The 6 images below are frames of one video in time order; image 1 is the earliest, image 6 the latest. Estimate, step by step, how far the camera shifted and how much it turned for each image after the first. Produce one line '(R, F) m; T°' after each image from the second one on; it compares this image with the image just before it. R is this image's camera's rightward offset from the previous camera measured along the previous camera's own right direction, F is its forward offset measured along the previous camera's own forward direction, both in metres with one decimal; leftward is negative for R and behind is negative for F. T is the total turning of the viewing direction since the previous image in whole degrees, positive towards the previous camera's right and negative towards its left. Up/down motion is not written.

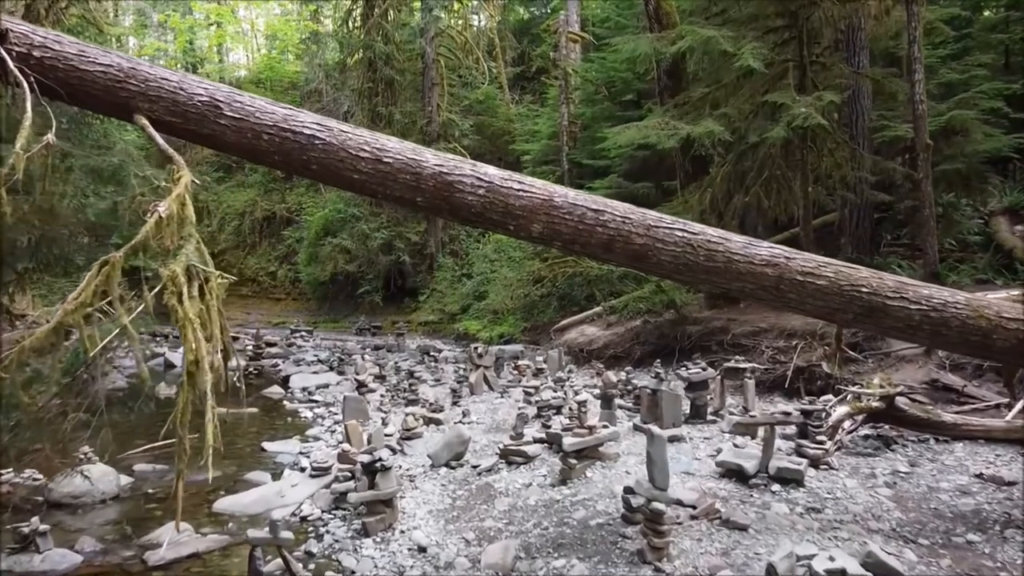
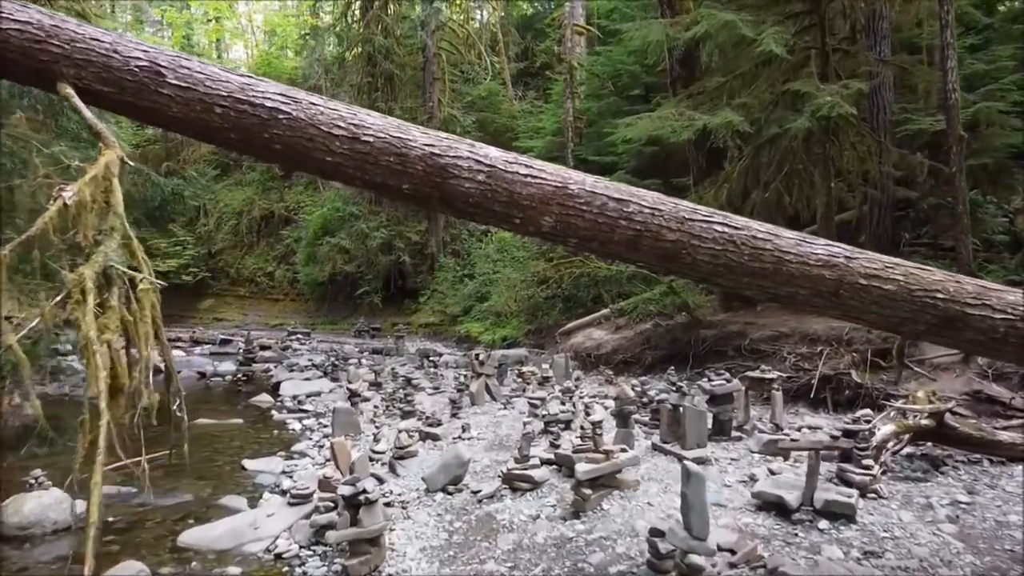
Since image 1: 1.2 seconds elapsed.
(0.0, +0.5) m; 0°
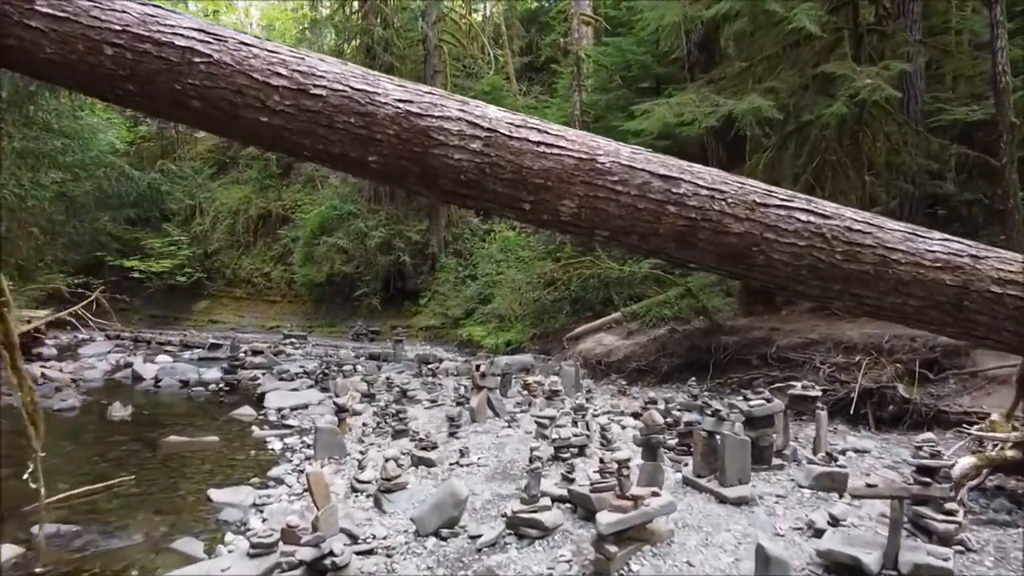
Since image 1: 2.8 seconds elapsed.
(0.0, +0.7) m; 0°
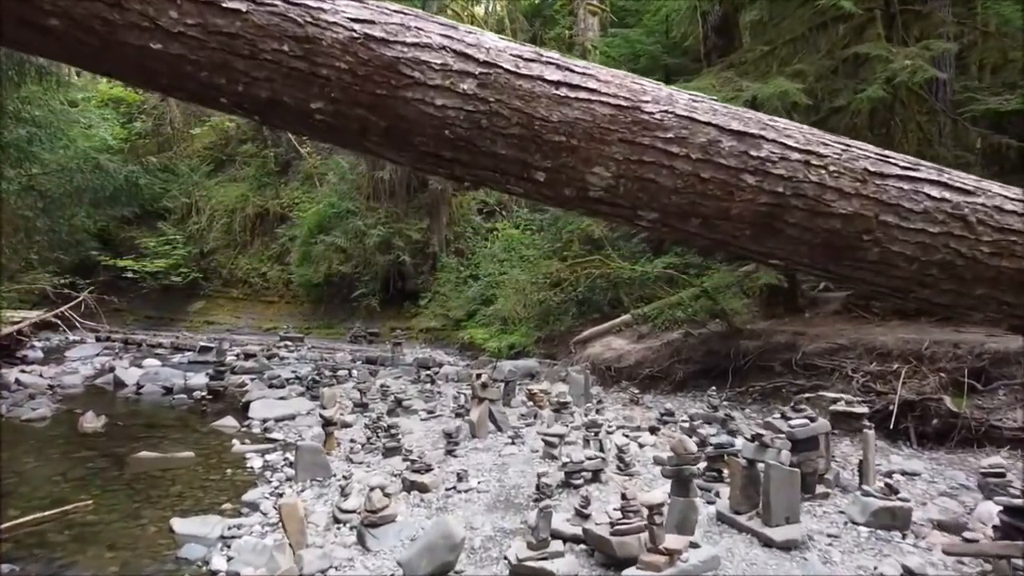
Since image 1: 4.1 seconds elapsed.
(0.0, +0.6) m; 0°
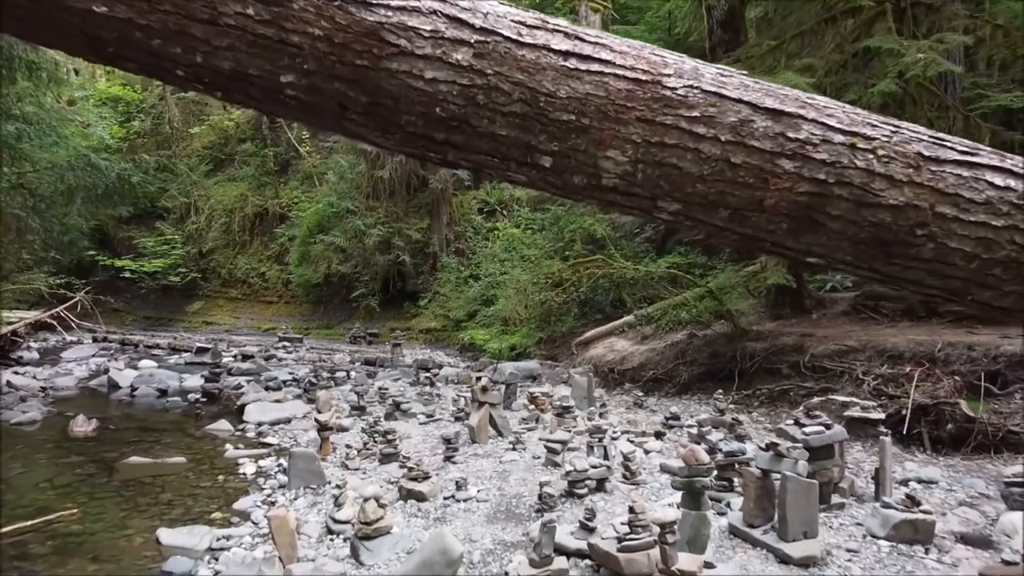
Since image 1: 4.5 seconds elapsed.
(0.0, +0.2) m; 0°
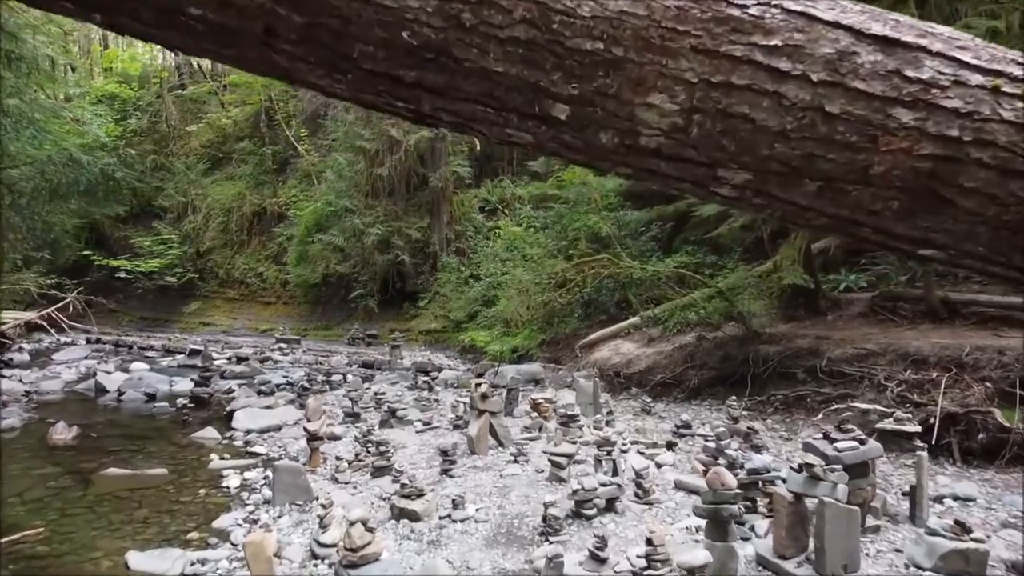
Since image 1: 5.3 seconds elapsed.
(0.0, +0.3) m; 0°
